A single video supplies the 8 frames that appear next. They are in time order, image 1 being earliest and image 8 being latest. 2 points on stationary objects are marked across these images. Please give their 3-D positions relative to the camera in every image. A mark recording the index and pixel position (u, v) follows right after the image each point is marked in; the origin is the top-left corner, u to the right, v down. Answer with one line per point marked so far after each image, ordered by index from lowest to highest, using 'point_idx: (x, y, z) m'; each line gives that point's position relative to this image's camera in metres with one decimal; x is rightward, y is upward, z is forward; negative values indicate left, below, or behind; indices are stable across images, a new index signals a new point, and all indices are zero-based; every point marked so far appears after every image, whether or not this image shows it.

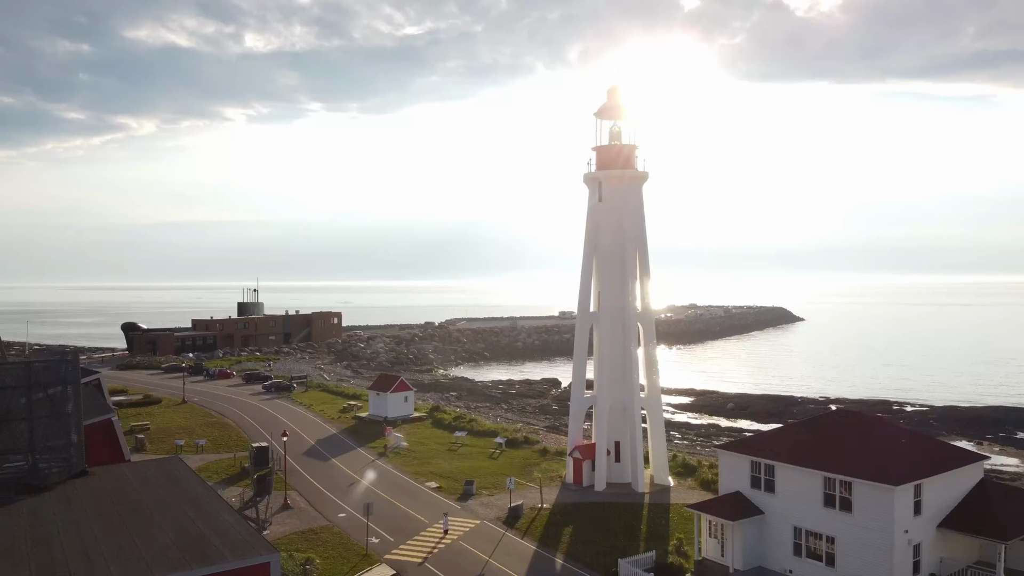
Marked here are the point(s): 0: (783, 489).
0: (+5.3, -4.0, +16.7) m
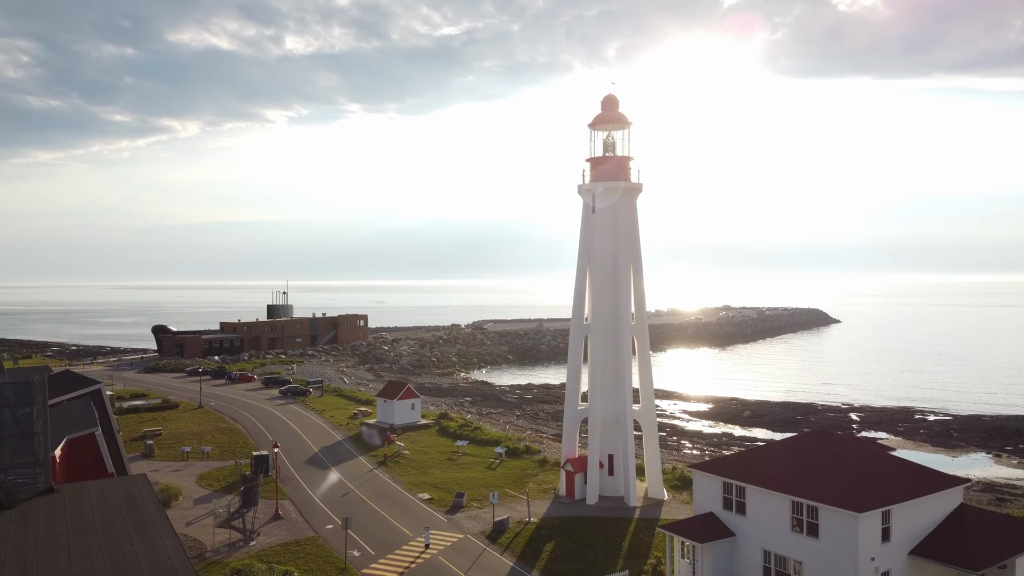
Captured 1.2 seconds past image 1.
0: (+4.7, -4.4, +16.5) m
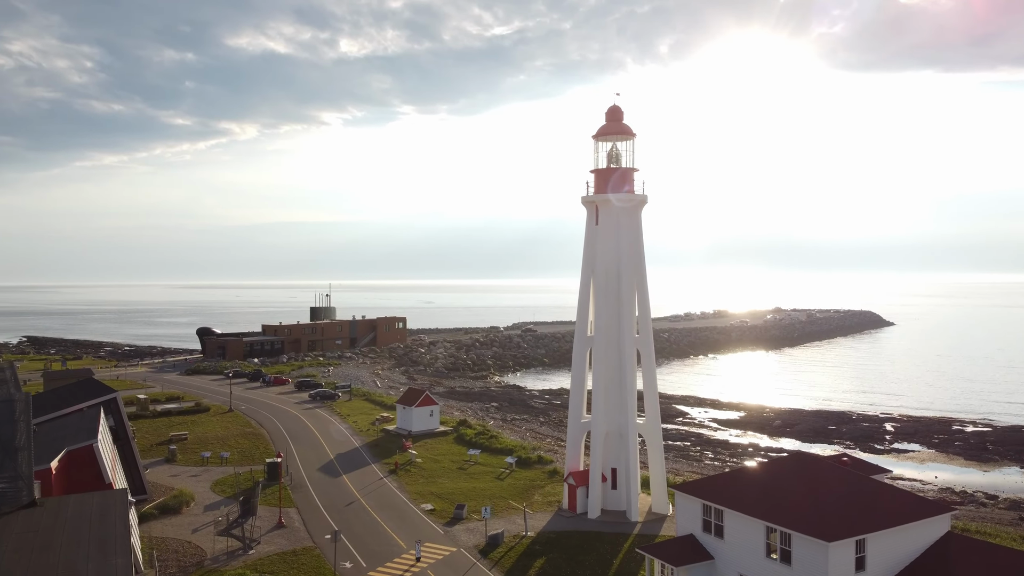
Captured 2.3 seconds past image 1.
0: (+4.2, -4.8, +16.3) m
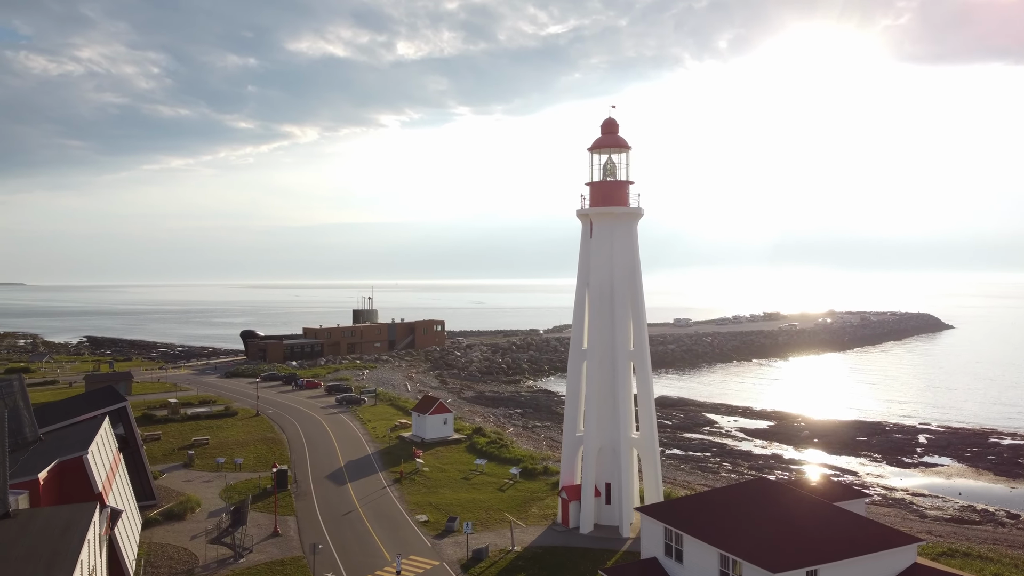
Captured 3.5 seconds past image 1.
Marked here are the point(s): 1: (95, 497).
0: (+3.4, -5.2, +16.1) m
1: (-9.6, -4.8, +19.6) m
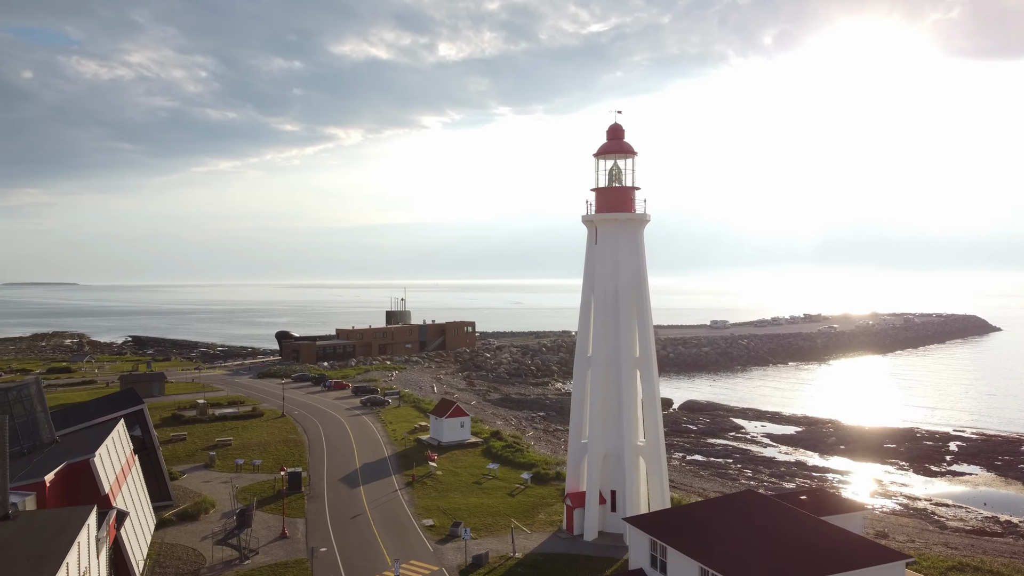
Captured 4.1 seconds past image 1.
0: (+3.0, -5.4, +16.0) m
1: (-9.8, -5.0, +20.1) m
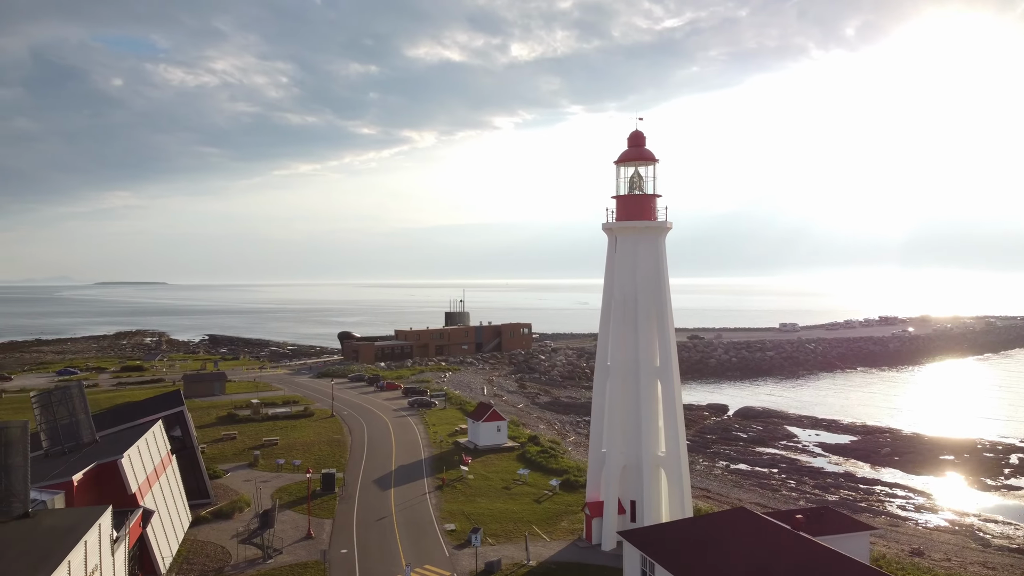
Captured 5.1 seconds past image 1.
0: (+2.7, -5.7, +15.8) m
1: (-9.6, -5.2, +21.2) m
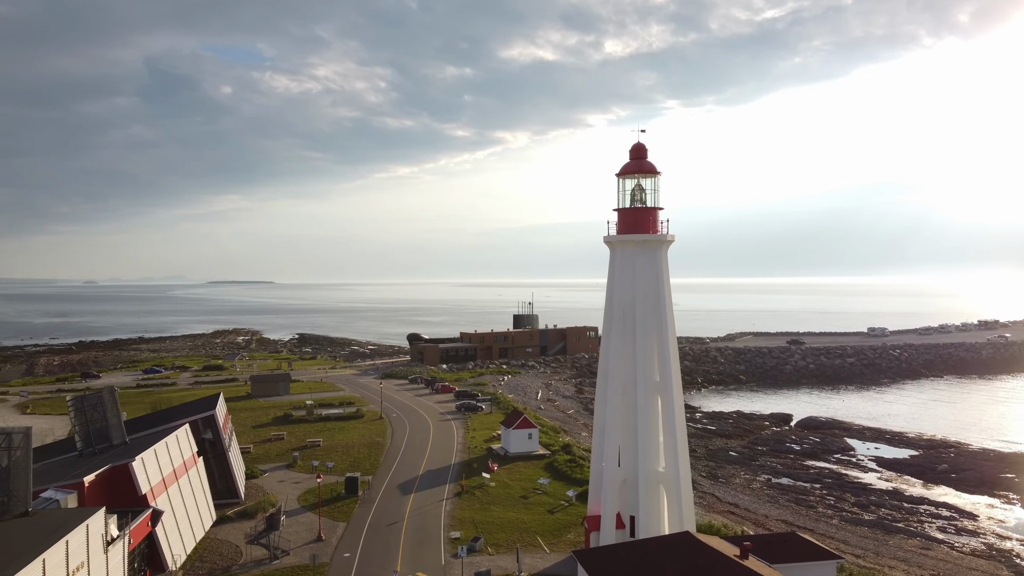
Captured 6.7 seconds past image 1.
0: (+1.6, -6.1, +15.9) m
1: (-10.0, -5.6, +22.6) m
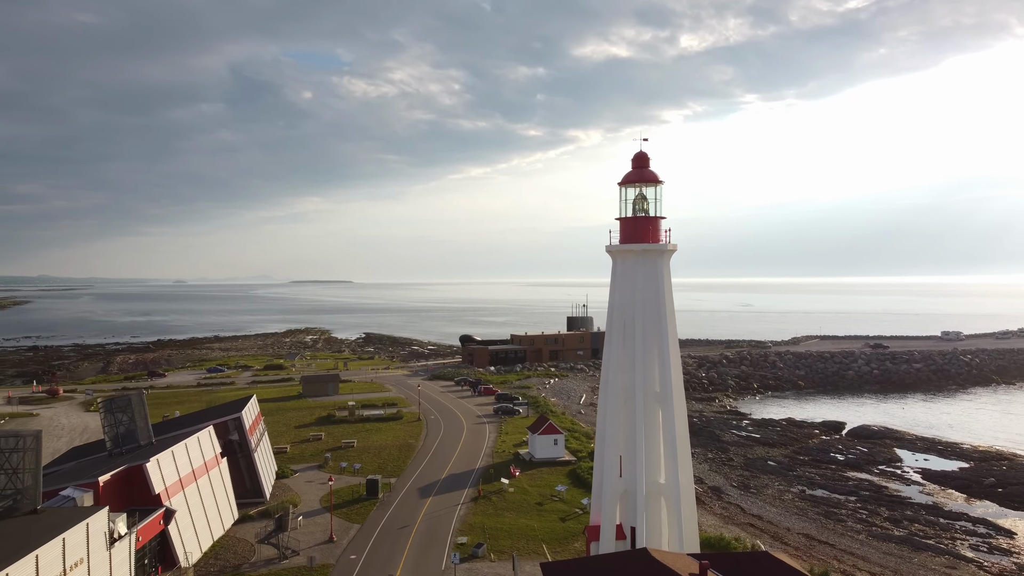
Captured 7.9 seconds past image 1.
0: (+0.8, -6.4, +16.0) m
1: (-10.1, -5.9, +23.8) m
